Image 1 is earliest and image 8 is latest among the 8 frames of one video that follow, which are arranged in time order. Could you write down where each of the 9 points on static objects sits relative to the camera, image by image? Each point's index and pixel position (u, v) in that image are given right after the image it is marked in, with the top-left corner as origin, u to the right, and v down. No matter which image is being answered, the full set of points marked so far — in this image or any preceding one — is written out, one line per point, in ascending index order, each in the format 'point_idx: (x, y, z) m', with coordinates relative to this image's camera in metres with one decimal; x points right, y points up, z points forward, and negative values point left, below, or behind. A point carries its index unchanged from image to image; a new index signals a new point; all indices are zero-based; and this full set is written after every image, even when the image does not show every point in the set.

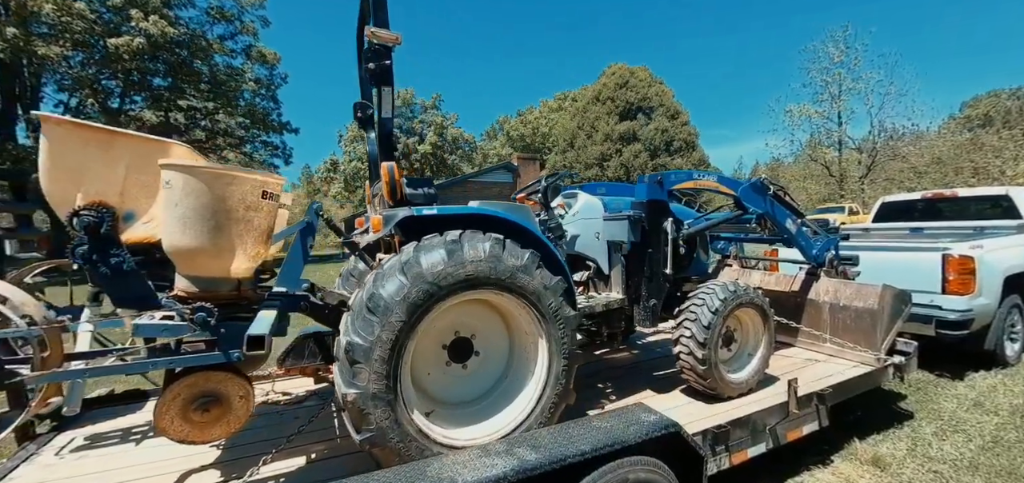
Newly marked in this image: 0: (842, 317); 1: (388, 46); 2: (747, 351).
0: (+2.8, -0.6, +3.3) m
1: (-0.5, +0.9, +2.0) m
2: (+1.7, -0.8, +2.8) m
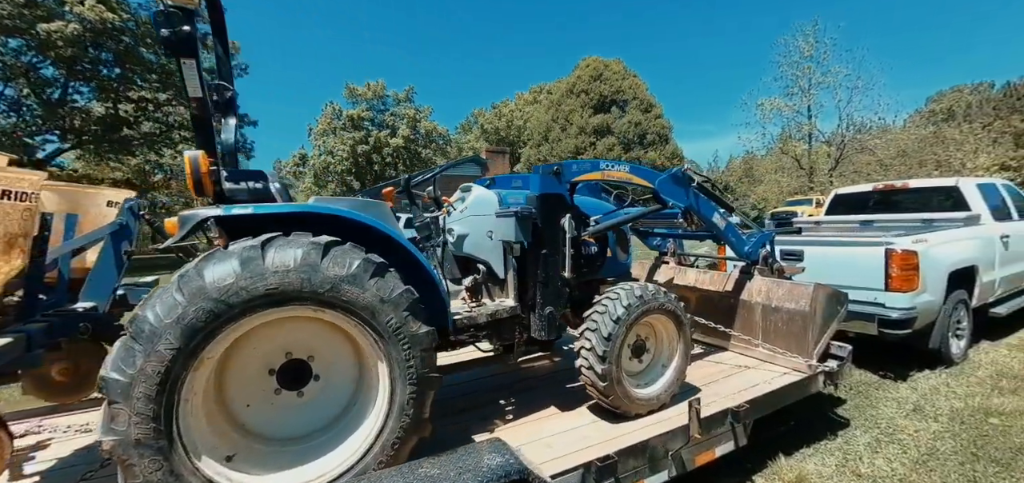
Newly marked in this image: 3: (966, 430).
0: (+2.0, -0.6, +3.0) m
1: (-1.2, +0.9, +1.6) m
2: (+1.0, -0.8, +2.5) m
3: (+3.4, -1.4, +2.9) m
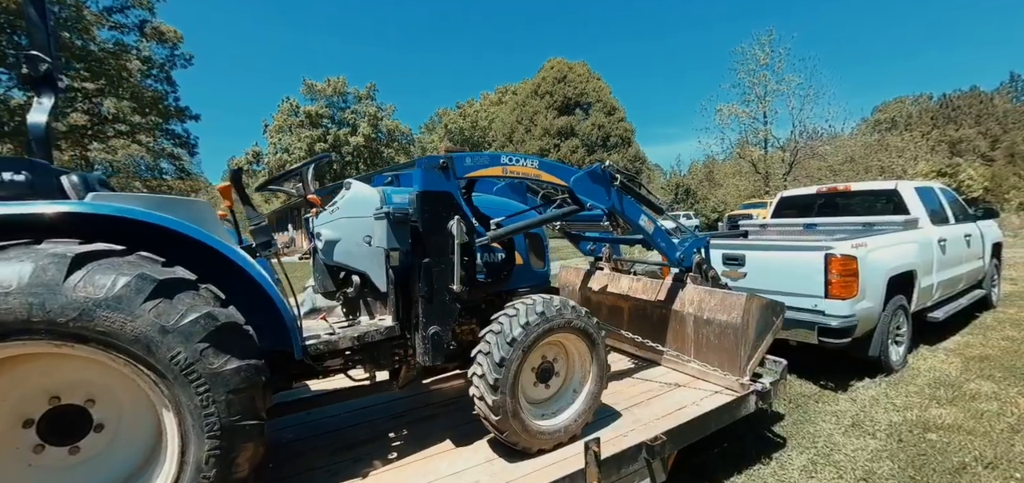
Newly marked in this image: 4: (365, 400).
0: (+1.4, -0.7, +2.8) m
1: (-1.8, +0.9, +1.1) m
2: (+0.3, -0.8, +2.2) m
3: (+2.7, -1.4, +2.7) m
4: (-1.1, -1.2, +2.8) m
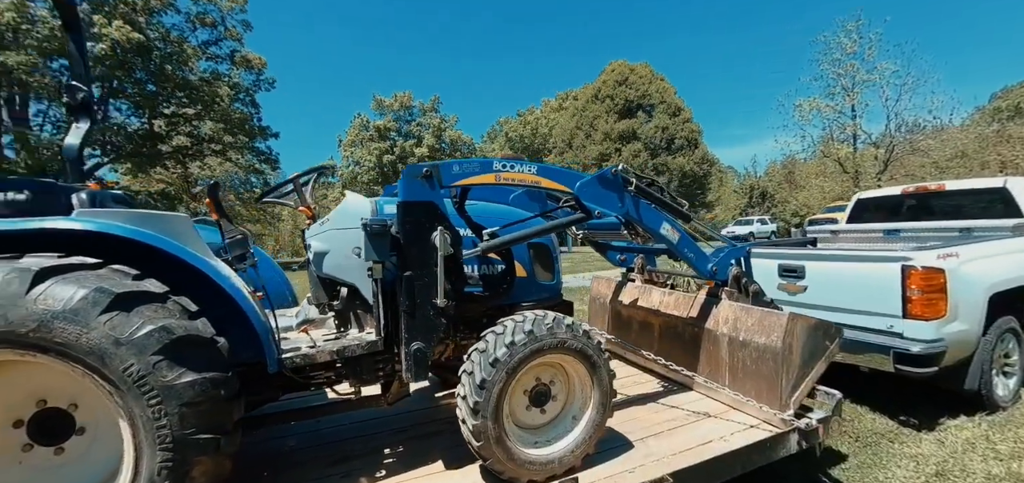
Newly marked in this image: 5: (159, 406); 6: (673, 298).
0: (+1.4, -0.7, +2.4) m
1: (-2.0, +0.8, +1.3) m
2: (+0.3, -0.9, +2.0) m
3: (+2.7, -1.5, +2.2) m
4: (-1.0, -1.2, +2.8) m
5: (-1.1, -0.5, +1.2) m
6: (+1.3, -0.4, +3.1) m
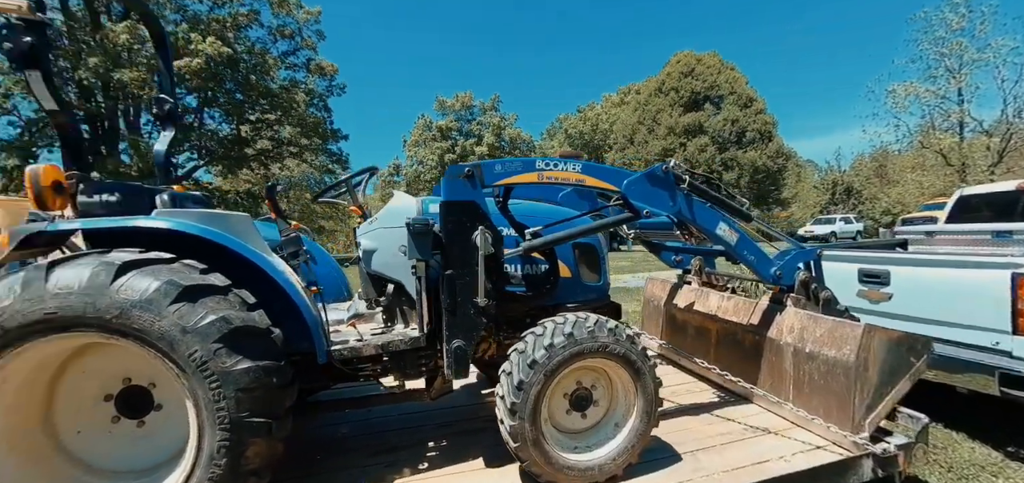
0: (+1.7, -0.7, +2.2) m
1: (-1.8, +0.8, +1.5) m
2: (+0.5, -0.9, +1.9) m
3: (+2.9, -1.5, +1.8) m
4: (-0.7, -1.2, +2.9) m
5: (-1.0, -0.5, +1.3) m
6: (+1.6, -0.5, +2.9) m
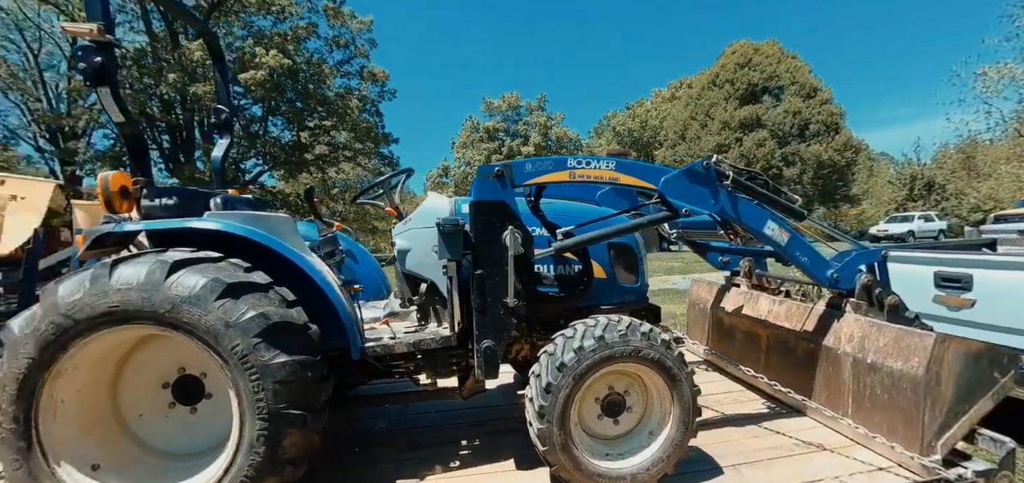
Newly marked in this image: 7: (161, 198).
0: (+1.8, -0.7, +2.0) m
1: (-1.7, +0.8, +1.6) m
2: (+0.6, -0.9, +1.8) m
3: (+3.0, -1.5, +1.4) m
4: (-0.4, -1.2, +2.9) m
5: (-0.9, -0.5, +1.4) m
6: (+1.9, -0.4, +2.6) m
7: (-1.6, +0.2, +1.8) m
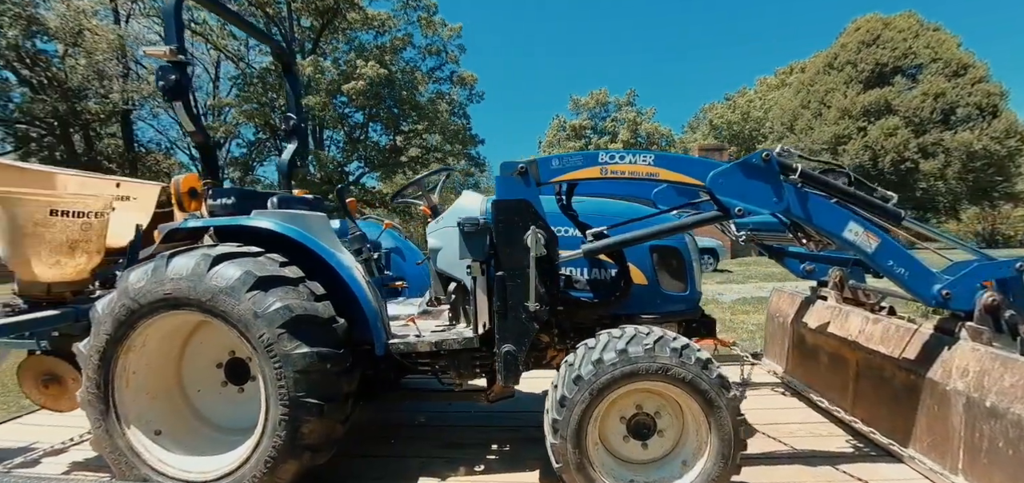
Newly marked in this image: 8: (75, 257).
0: (+1.9, -0.8, +1.6) m
1: (-1.6, +0.9, +1.9) m
2: (+0.7, -0.9, +1.6) m
3: (+3.0, -1.6, +0.8) m
4: (-0.1, -1.2, +2.9) m
5: (-0.9, -0.5, +1.5) m
6: (+2.1, -0.5, +2.2) m
7: (-1.5, +0.2, +2.0) m
8: (-2.2, -0.1, +2.0) m
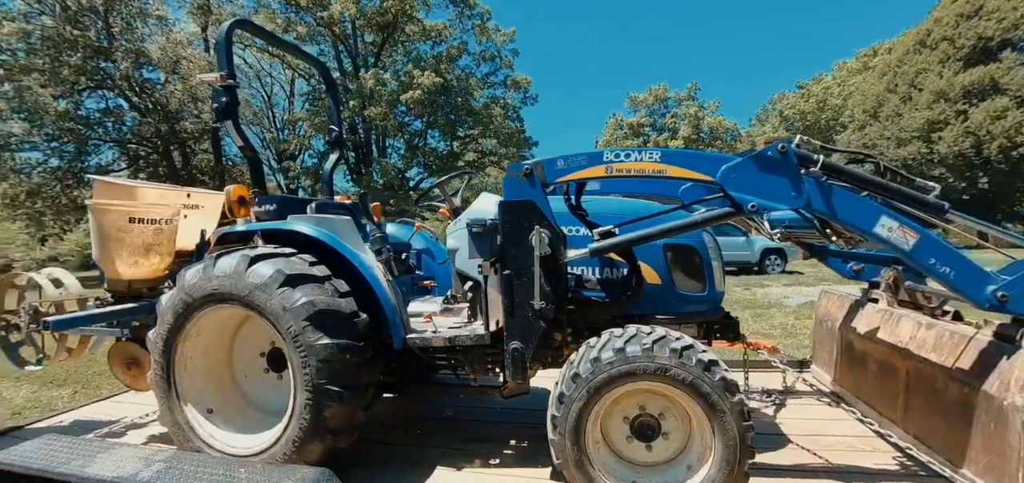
0: (+1.9, -0.7, +1.4) m
1: (-1.5, +0.8, +2.1) m
2: (+0.7, -0.9, +1.5) m
3: (+2.9, -1.6, +0.5) m
4: (0.0, -1.2, +2.9) m
5: (-0.9, -0.5, +1.7) m
6: (+2.1, -0.5, +2.0) m
7: (-1.4, +0.2, +2.3) m
8: (-2.2, -0.1, +2.3) m
